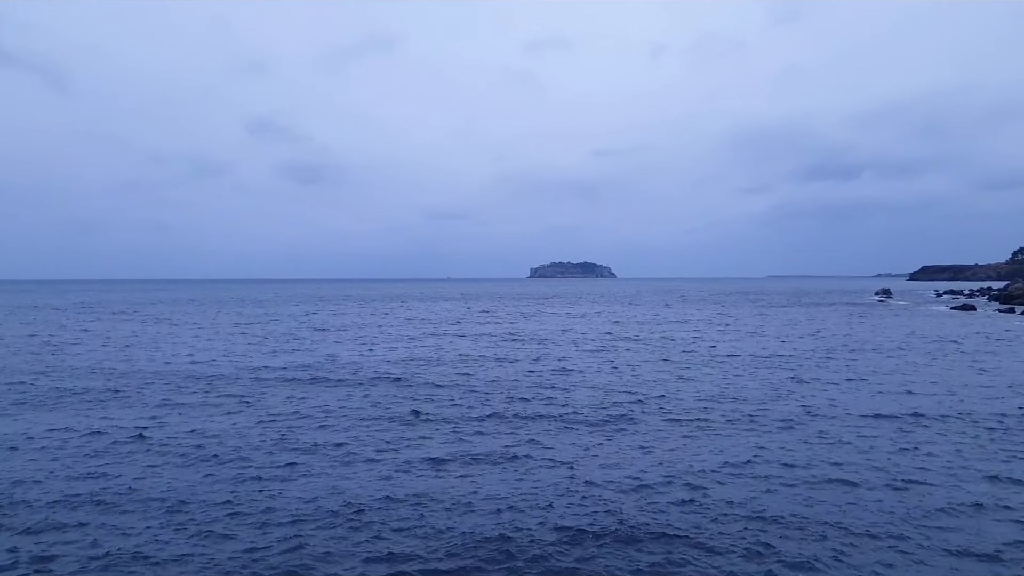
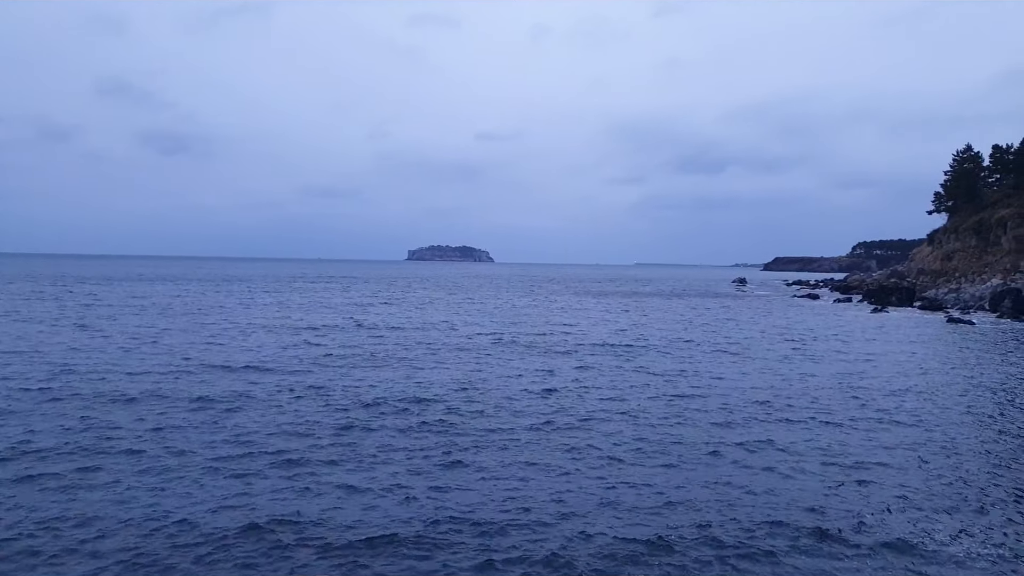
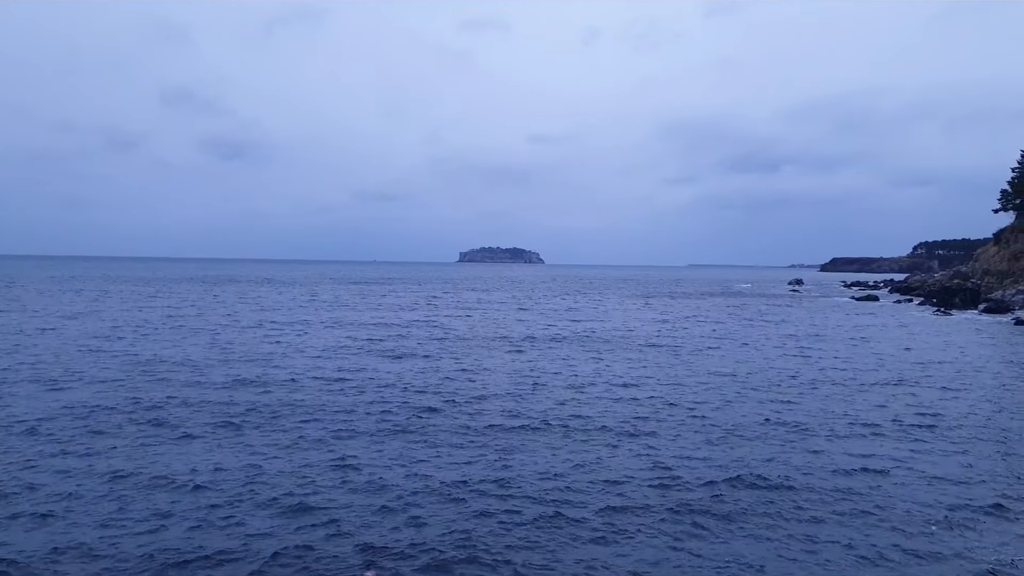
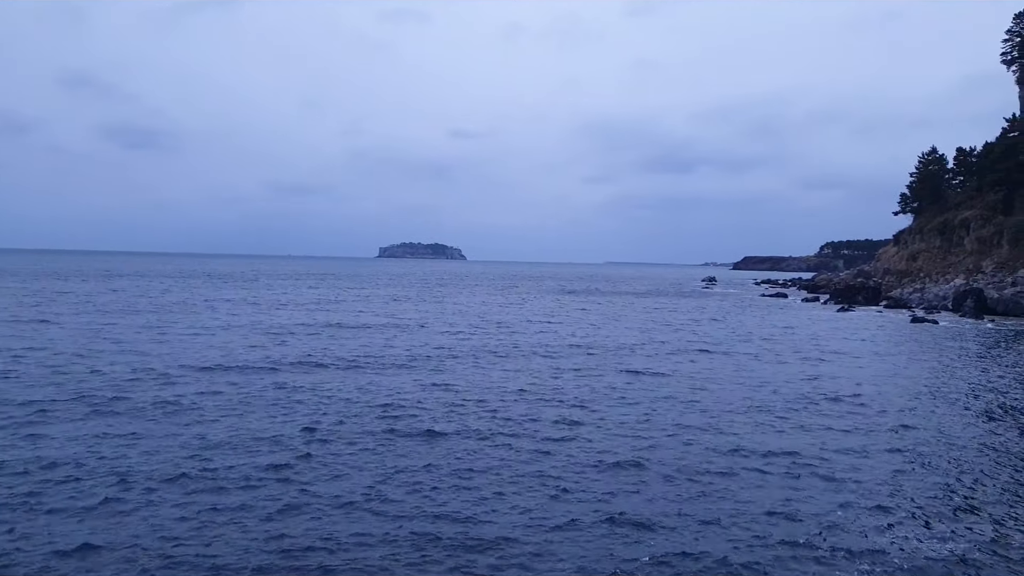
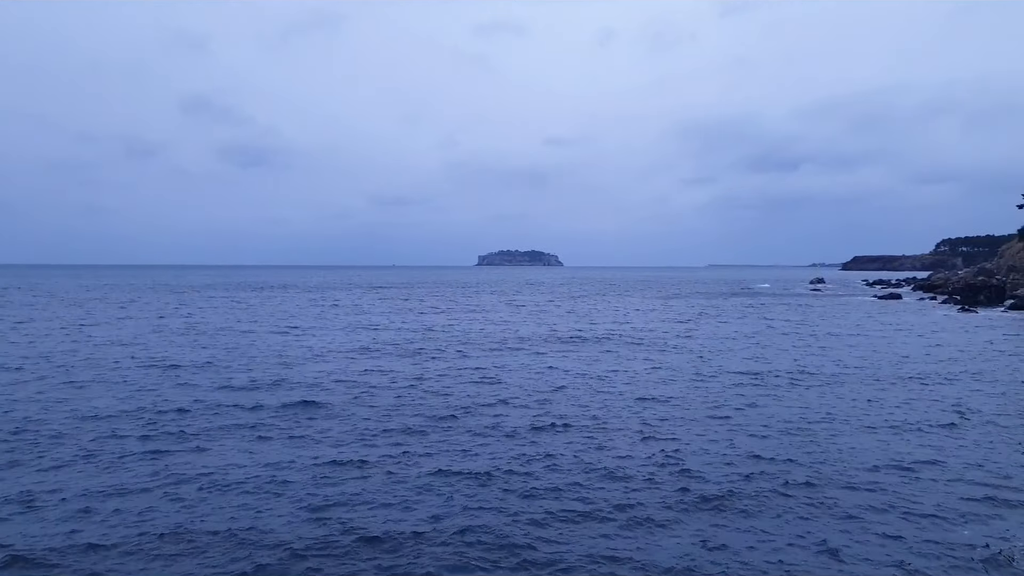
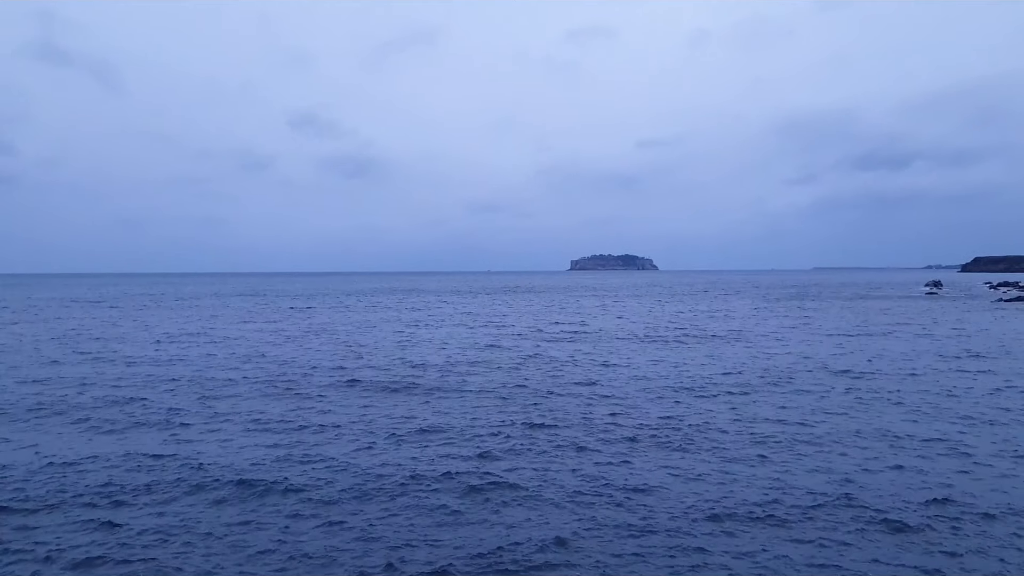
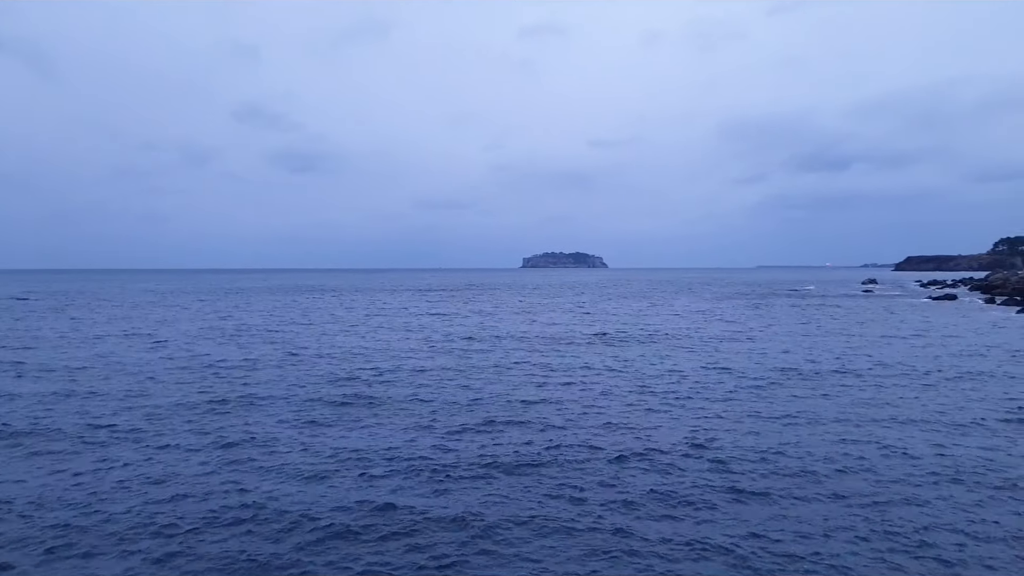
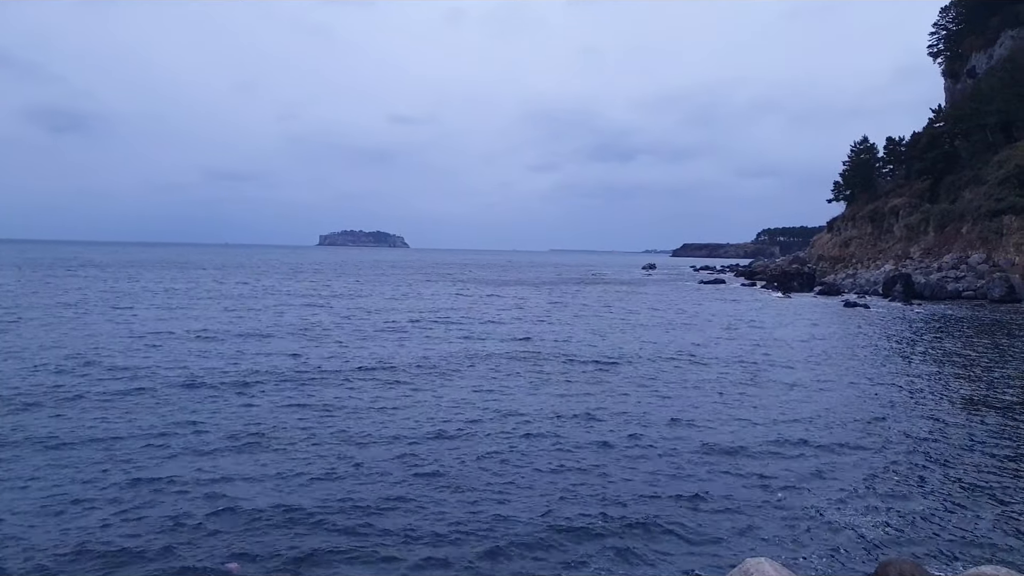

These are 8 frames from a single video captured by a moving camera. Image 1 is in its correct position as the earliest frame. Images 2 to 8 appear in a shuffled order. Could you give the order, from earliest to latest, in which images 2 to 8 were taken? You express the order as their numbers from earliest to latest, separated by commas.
6, 7, 5, 3, 2, 4, 8
